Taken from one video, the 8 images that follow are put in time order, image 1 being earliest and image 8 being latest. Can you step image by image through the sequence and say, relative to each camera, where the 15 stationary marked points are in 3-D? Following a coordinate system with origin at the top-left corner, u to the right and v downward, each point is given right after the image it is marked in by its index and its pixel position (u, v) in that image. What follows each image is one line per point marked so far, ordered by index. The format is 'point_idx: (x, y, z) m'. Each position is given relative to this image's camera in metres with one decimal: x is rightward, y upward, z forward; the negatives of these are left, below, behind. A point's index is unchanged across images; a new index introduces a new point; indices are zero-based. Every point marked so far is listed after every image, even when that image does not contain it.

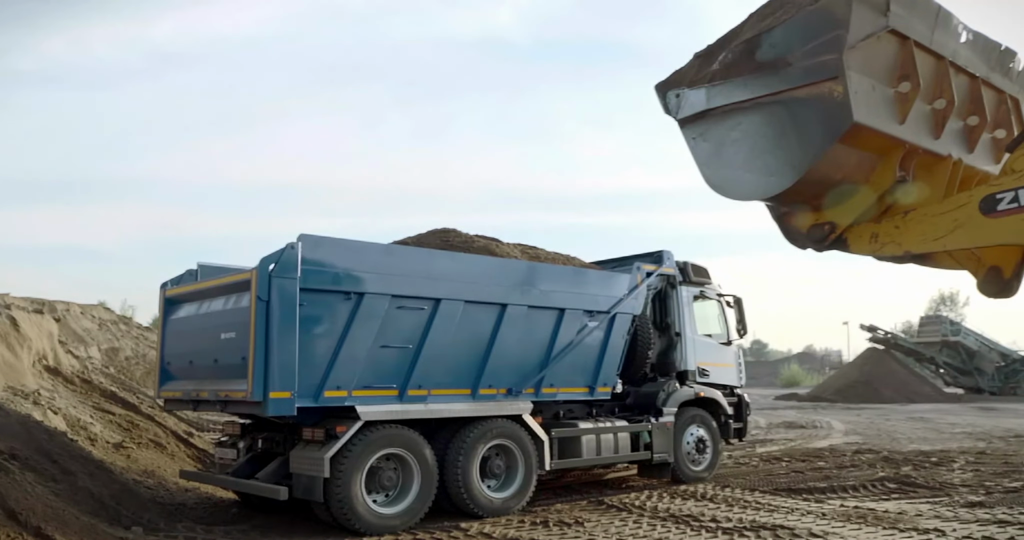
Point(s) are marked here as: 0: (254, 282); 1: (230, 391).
0: (-2.2, -0.1, +6.7) m
1: (-2.4, -1.1, +6.8) m
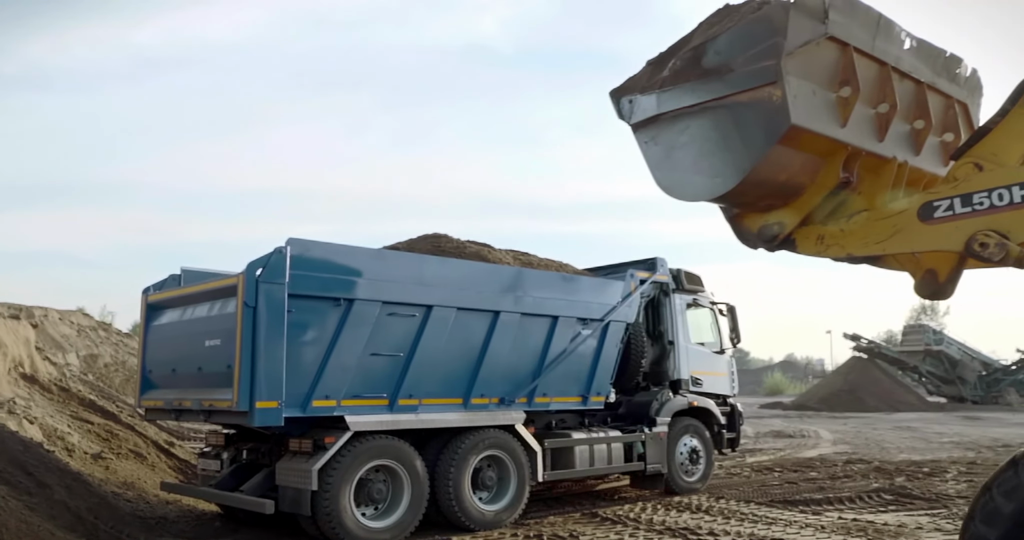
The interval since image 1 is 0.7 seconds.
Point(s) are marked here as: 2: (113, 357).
0: (-2.2, -0.1, +6.4) m
1: (-2.5, -1.1, +6.6) m
2: (-8.7, -1.9, +17.1) m
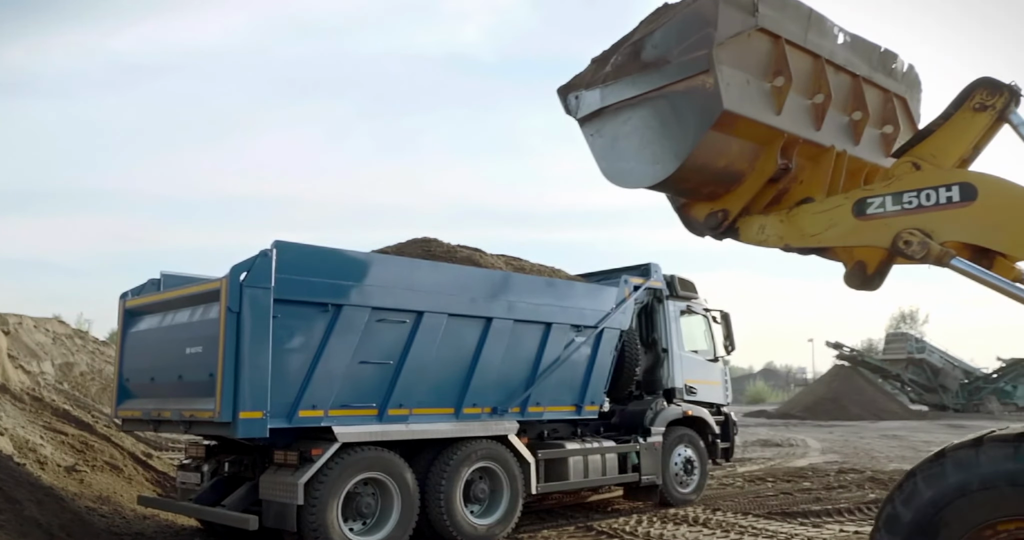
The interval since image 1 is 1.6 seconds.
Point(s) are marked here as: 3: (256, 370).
0: (-2.2, -0.2, +6.1) m
1: (-2.5, -1.1, +6.3) m
2: (-8.9, -2.0, +16.7) m
3: (-2.0, -0.8, +6.2) m
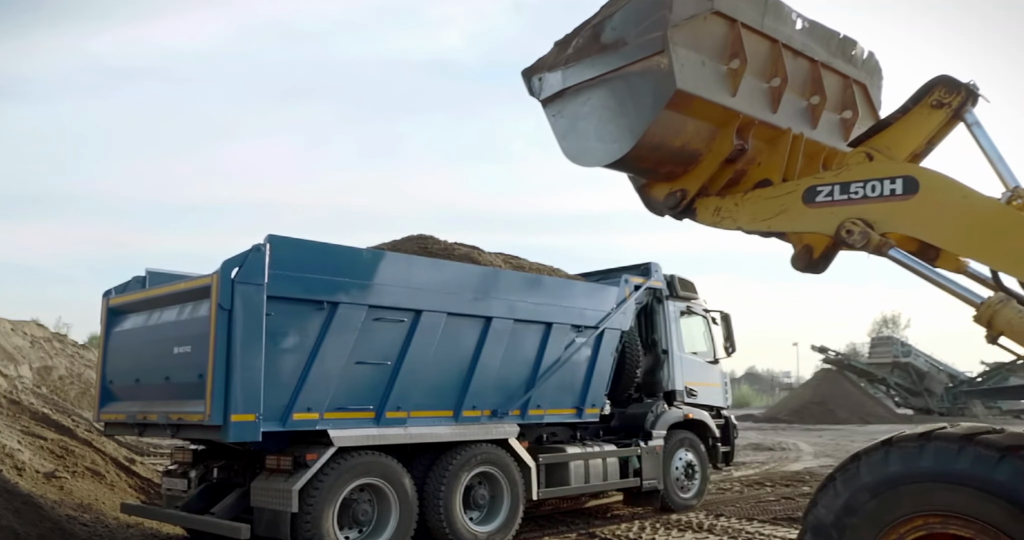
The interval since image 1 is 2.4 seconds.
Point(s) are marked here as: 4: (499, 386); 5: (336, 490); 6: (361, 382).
0: (-2.2, -0.1, +5.8) m
1: (-2.5, -1.1, +6.0) m
2: (-9.1, -2.0, +16.2) m
3: (-2.0, -0.7, +5.9) m
4: (-0.1, -1.1, +7.8) m
5: (-1.4, -1.7, +6.2) m
6: (-1.3, -0.9, +6.7) m
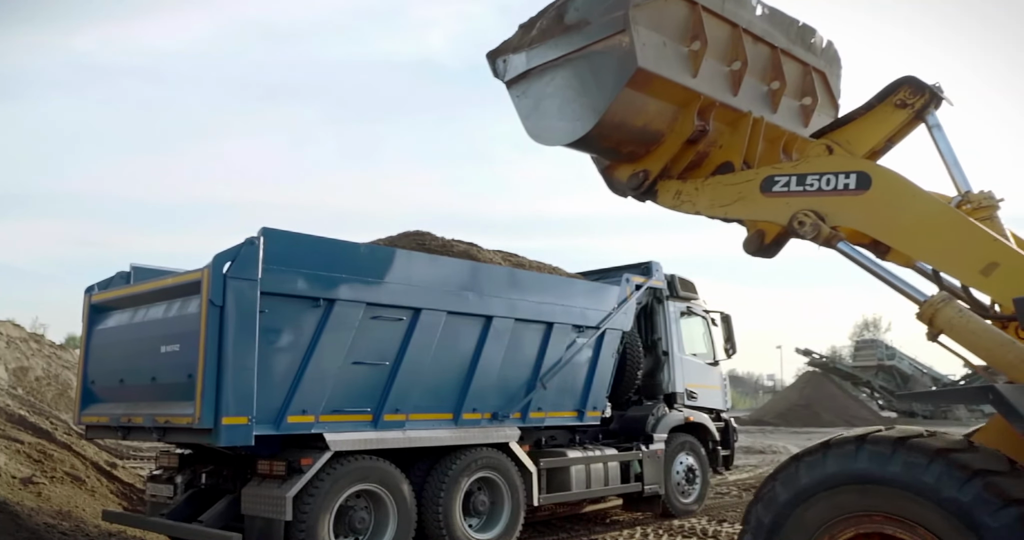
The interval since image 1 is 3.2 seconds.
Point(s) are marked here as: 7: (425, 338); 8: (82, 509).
0: (-2.1, -0.1, +5.5) m
1: (-2.4, -1.0, +5.6) m
2: (-9.3, -2.0, +15.7) m
3: (-1.9, -0.7, +5.5) m
4: (-0.1, -1.1, +7.5) m
5: (-1.3, -1.7, +5.9) m
6: (-1.2, -0.9, +6.3) m
7: (-0.8, -0.6, +6.8) m
8: (-4.0, -2.2, +7.3) m
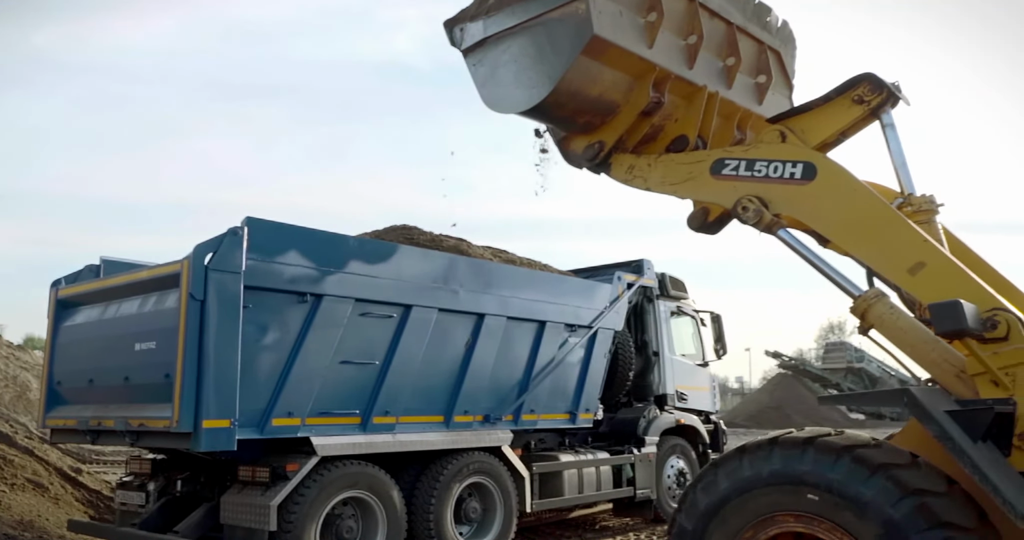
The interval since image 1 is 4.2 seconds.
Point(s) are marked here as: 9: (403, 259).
0: (-2.1, 0.0, +5.1) m
1: (-2.4, -1.0, +5.2) m
2: (-9.7, -1.9, +15.0) m
3: (-1.9, -0.7, +5.1) m
4: (-0.2, -1.1, +7.2) m
5: (-1.4, -1.7, +5.5) m
6: (-1.3, -0.9, +6.0) m
7: (-0.8, -0.5, +6.5) m
8: (-4.0, -2.1, +6.8) m
9: (-0.9, +0.1, +6.4) m
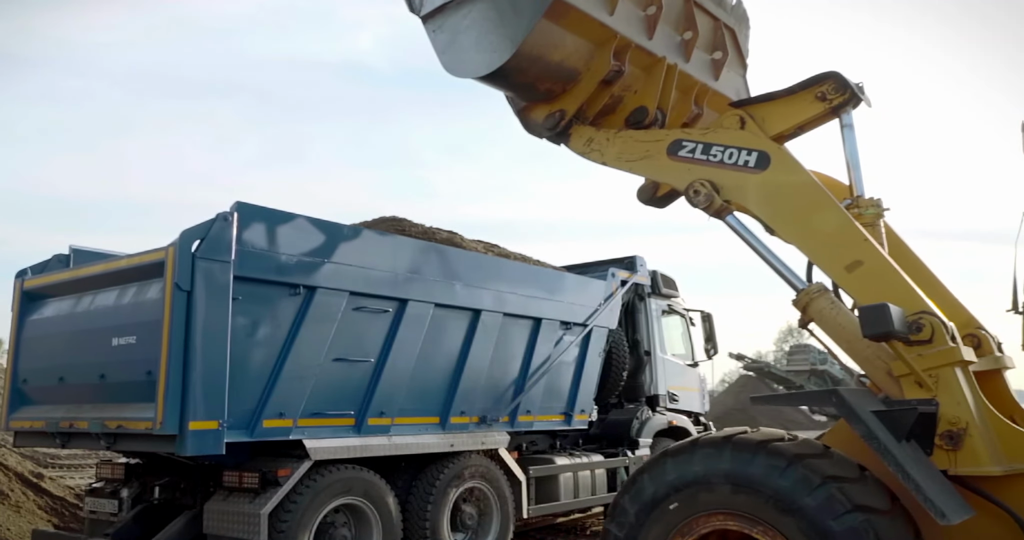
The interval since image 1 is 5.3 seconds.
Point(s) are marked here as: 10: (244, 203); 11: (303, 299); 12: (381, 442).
0: (-2.0, 0.0, +4.7) m
1: (-2.4, -0.9, +4.8) m
2: (-10.1, -1.8, +14.2) m
3: (-1.8, -0.6, +4.7) m
4: (-0.2, -1.0, +6.9) m
5: (-1.3, -1.6, +5.2) m
6: (-1.2, -0.8, +5.6) m
7: (-0.8, -0.5, +6.1) m
8: (-4.0, -2.1, +6.3) m
9: (-0.8, +0.2, +6.0) m
10: (-1.7, +0.4, +5.0) m
11: (-1.4, -0.2, +5.3) m
12: (-1.0, -1.3, +5.8) m
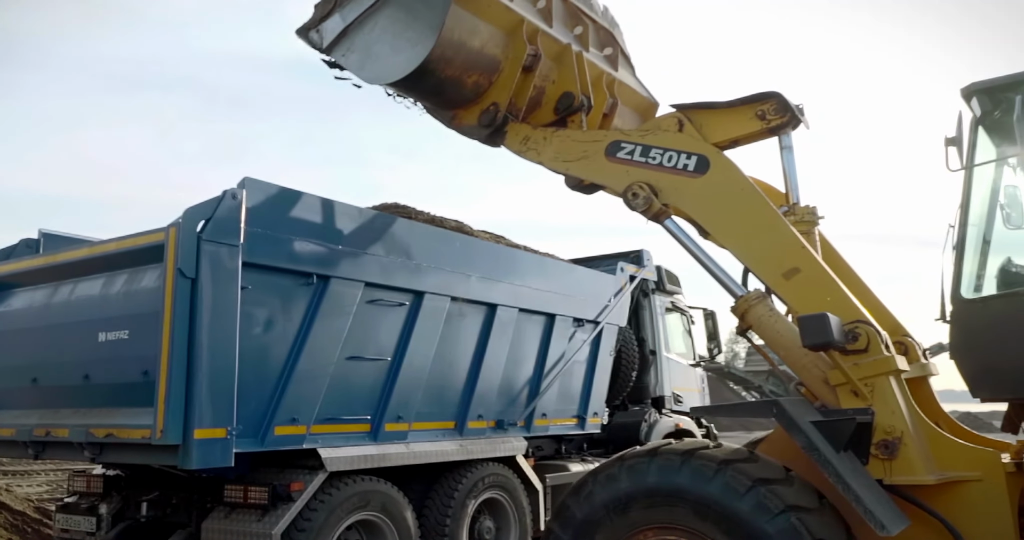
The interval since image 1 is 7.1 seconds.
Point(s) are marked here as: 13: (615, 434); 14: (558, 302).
0: (-1.7, +0.1, +4.0) m
1: (-2.1, -0.8, +4.1) m
2: (-10.4, -1.7, +13.1) m
3: (-1.5, -0.5, +4.1) m
4: (-0.1, -1.0, +6.3) m
5: (-1.1, -1.5, +4.6) m
6: (-1.0, -0.7, +5.0) m
7: (-0.6, -0.4, +5.5) m
8: (-3.9, -2.0, +5.5) m
9: (-0.6, +0.2, +5.5) m
10: (-1.4, +0.5, +4.4) m
11: (-1.2, -0.1, +4.7) m
12: (-0.8, -1.2, +5.2) m
13: (+1.1, -1.7, +8.3) m
14: (+0.4, -0.3, +6.9) m
